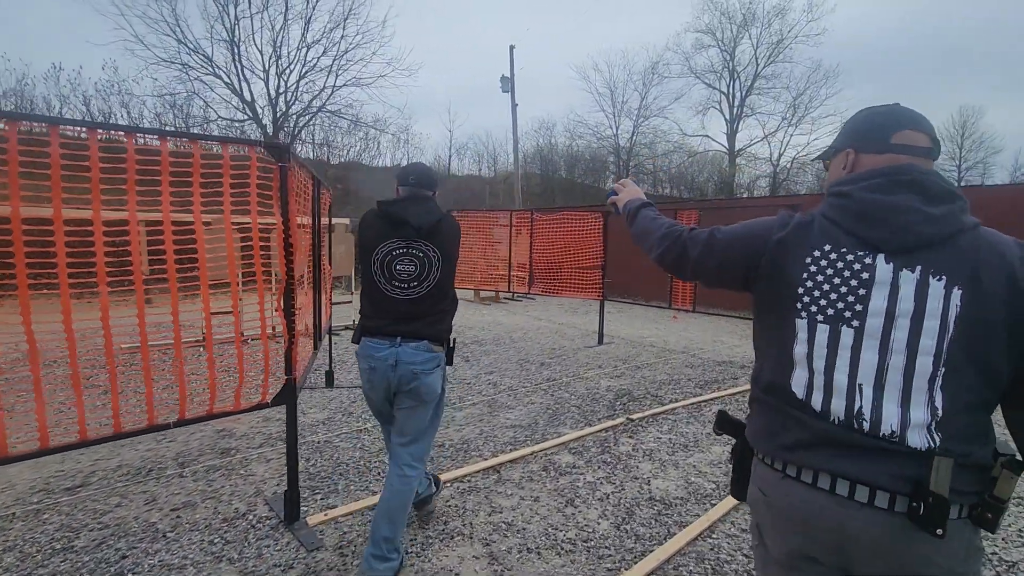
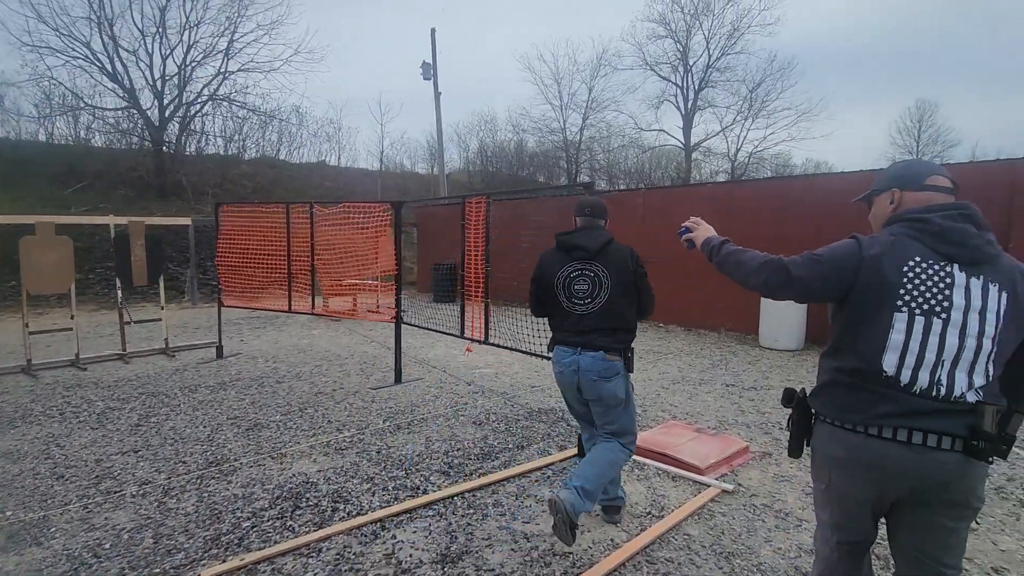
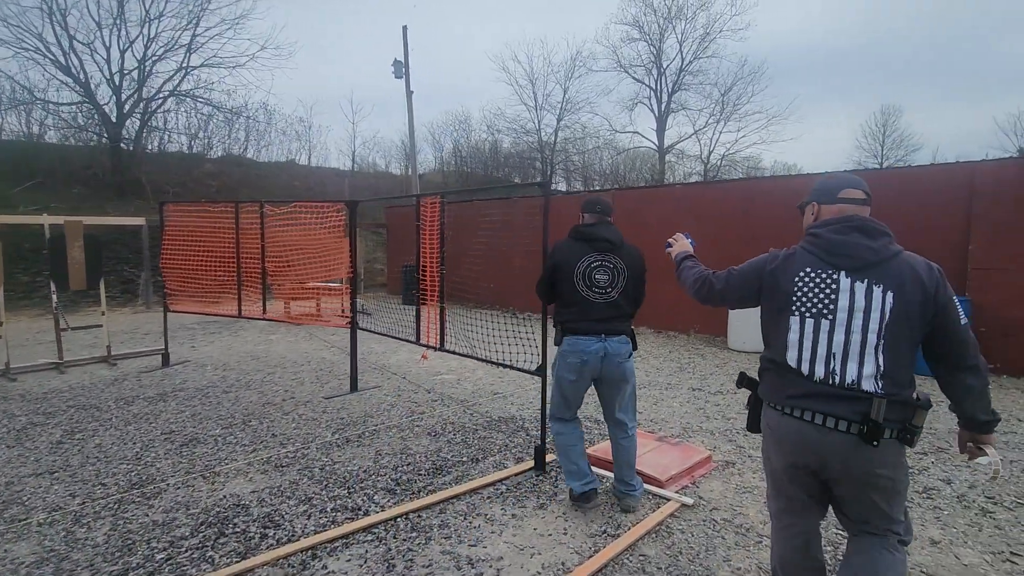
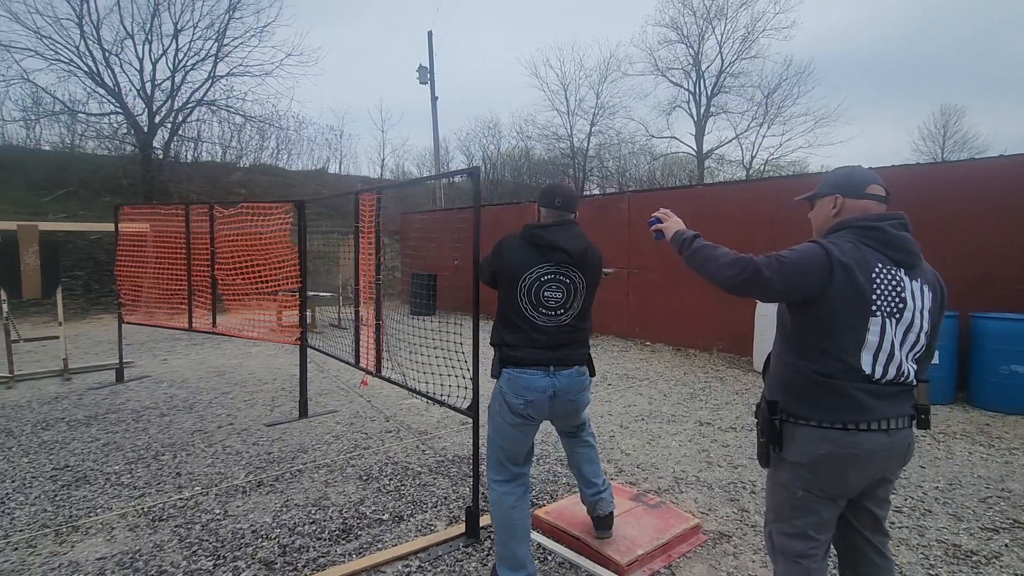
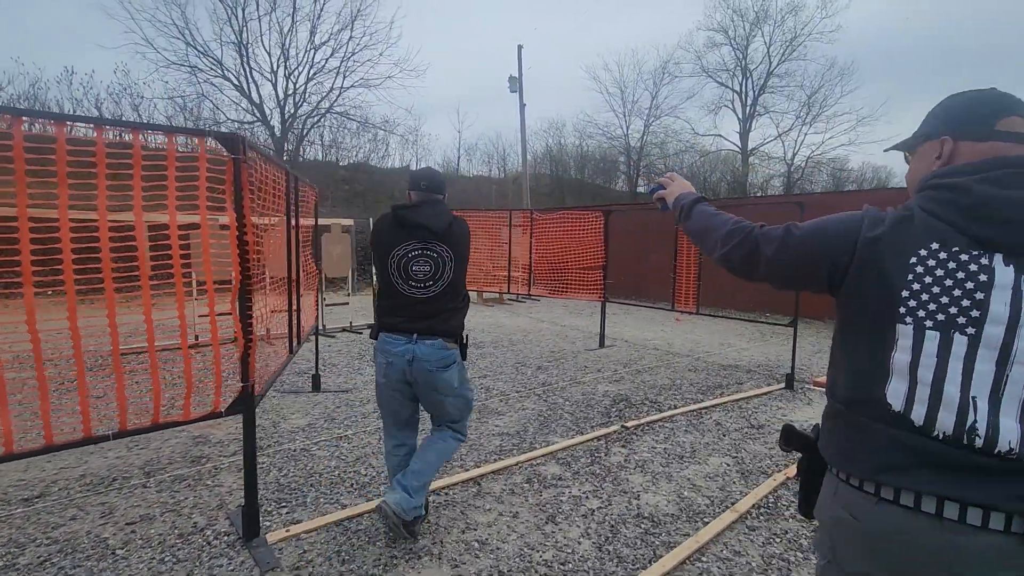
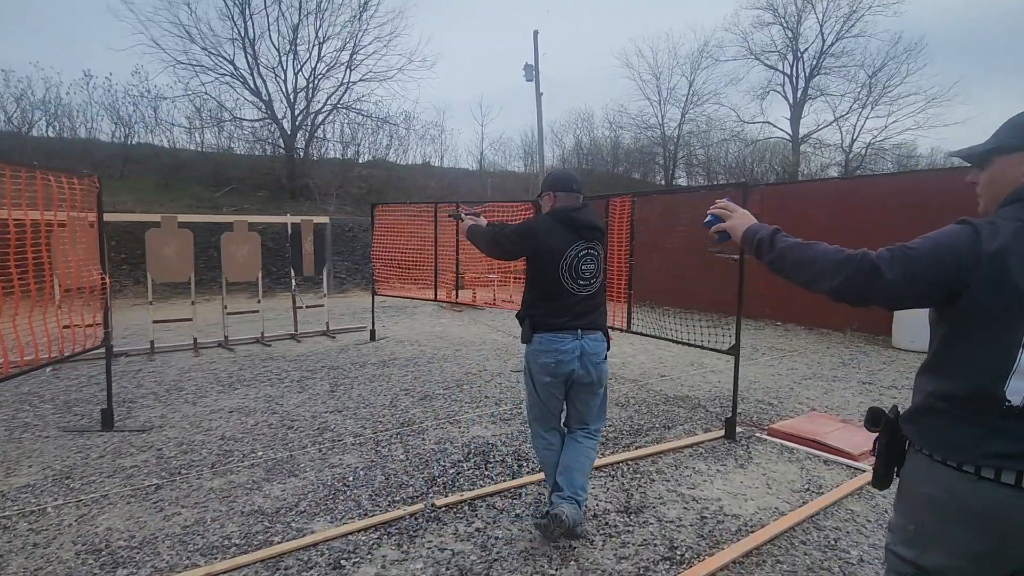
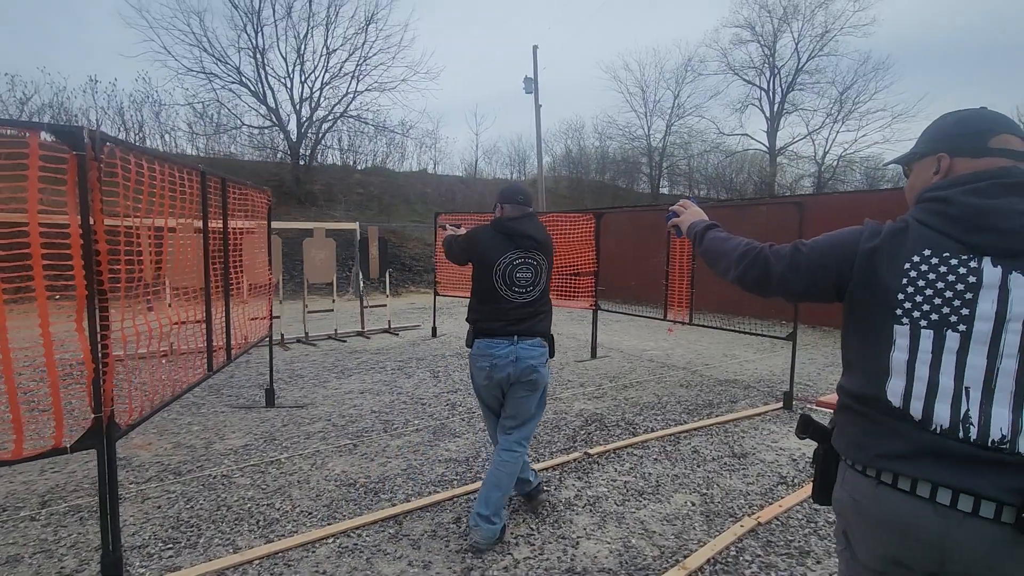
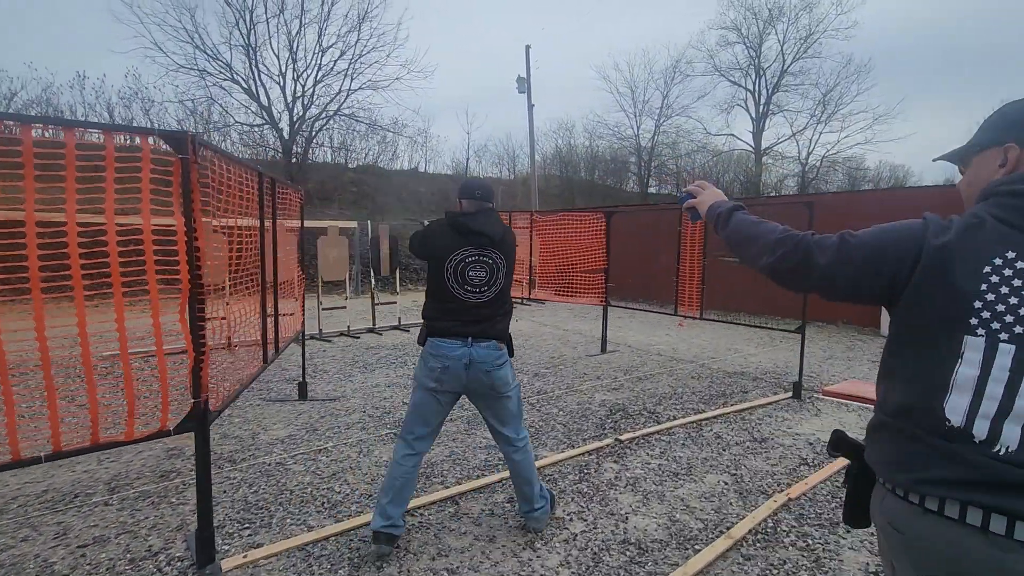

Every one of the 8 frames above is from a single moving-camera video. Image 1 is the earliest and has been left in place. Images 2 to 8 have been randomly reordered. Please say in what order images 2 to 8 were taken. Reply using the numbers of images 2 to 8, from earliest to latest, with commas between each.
5, 8, 7, 6, 2, 3, 4
